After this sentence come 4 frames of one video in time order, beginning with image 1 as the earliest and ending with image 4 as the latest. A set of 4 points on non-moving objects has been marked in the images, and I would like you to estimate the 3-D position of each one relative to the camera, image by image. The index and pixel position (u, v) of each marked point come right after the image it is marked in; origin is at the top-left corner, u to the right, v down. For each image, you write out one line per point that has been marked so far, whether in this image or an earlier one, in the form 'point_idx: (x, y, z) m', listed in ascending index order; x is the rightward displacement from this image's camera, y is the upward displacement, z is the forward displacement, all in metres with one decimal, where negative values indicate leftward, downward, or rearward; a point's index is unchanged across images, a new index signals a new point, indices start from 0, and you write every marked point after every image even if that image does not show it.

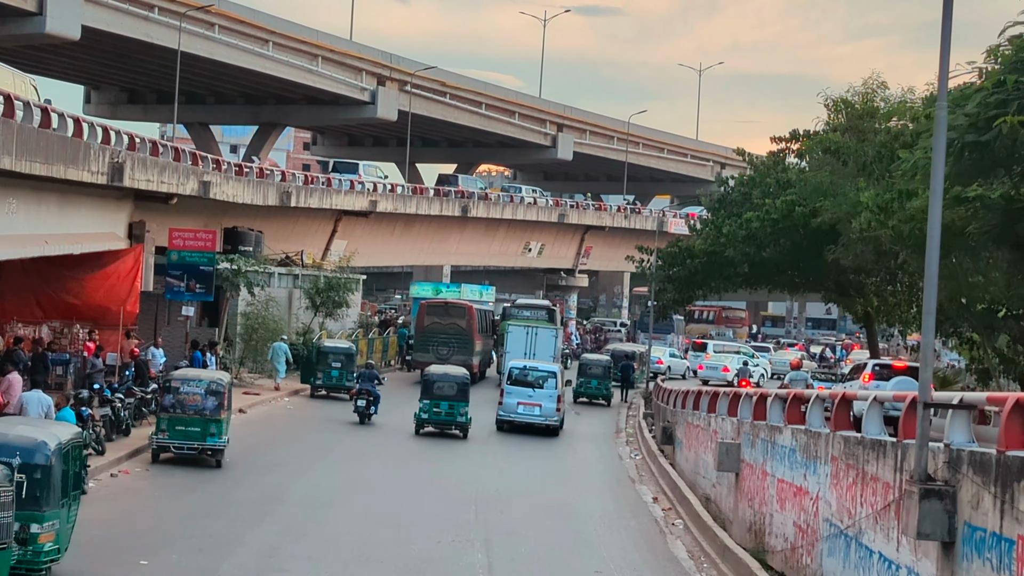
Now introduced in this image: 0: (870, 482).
0: (+1.9, -1.1, +11.0) m
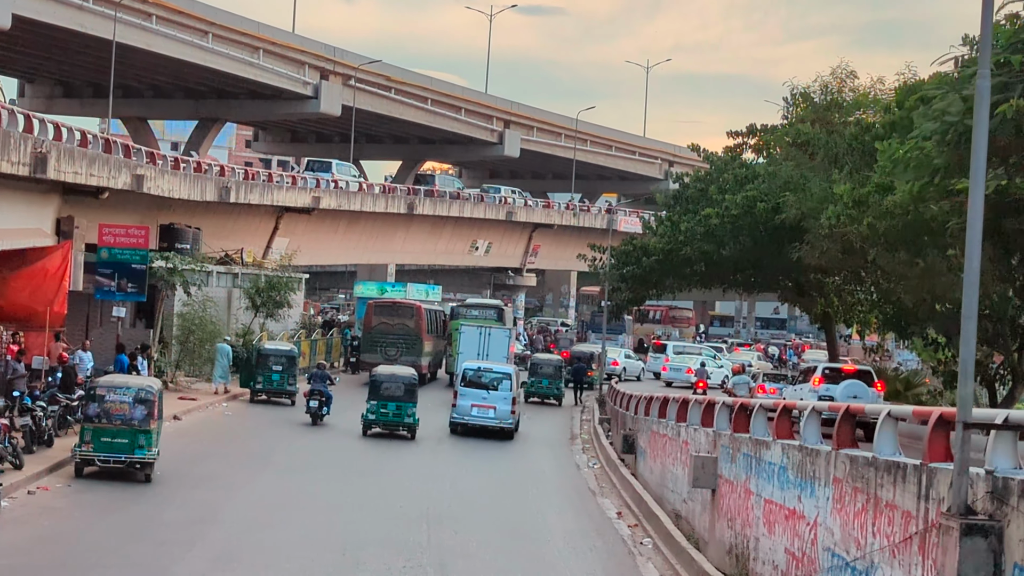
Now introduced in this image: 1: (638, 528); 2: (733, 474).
0: (+1.8, -1.1, +9.7) m
1: (+1.1, -2.1, +17.7) m
2: (+1.5, -1.3, +14.3) m
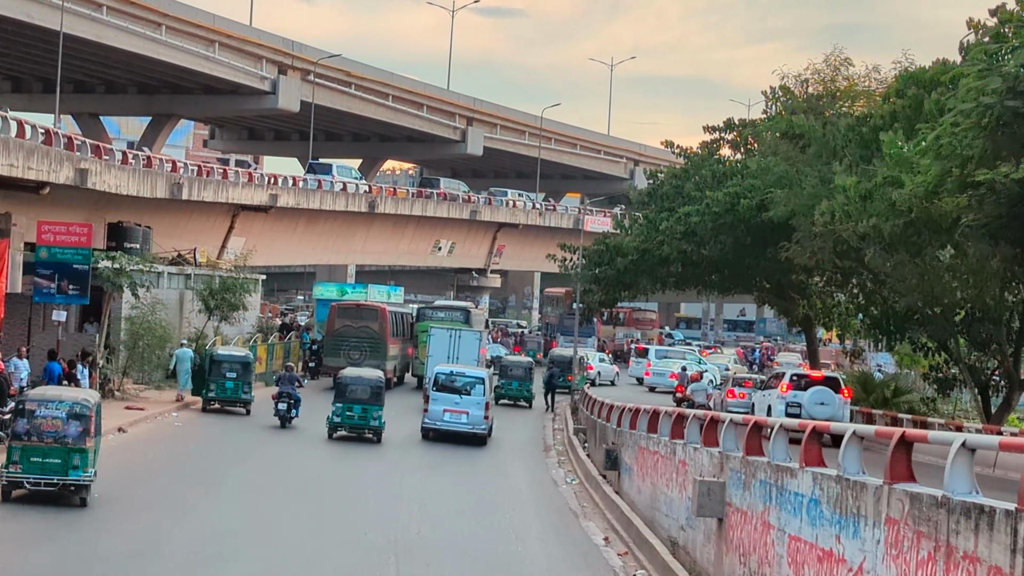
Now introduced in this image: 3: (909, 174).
0: (+1.7, -1.1, +7.9) m
1: (+0.9, -2.1, +16.0) m
2: (+1.4, -1.3, +12.5) m
3: (+3.8, +1.1, +19.7) m
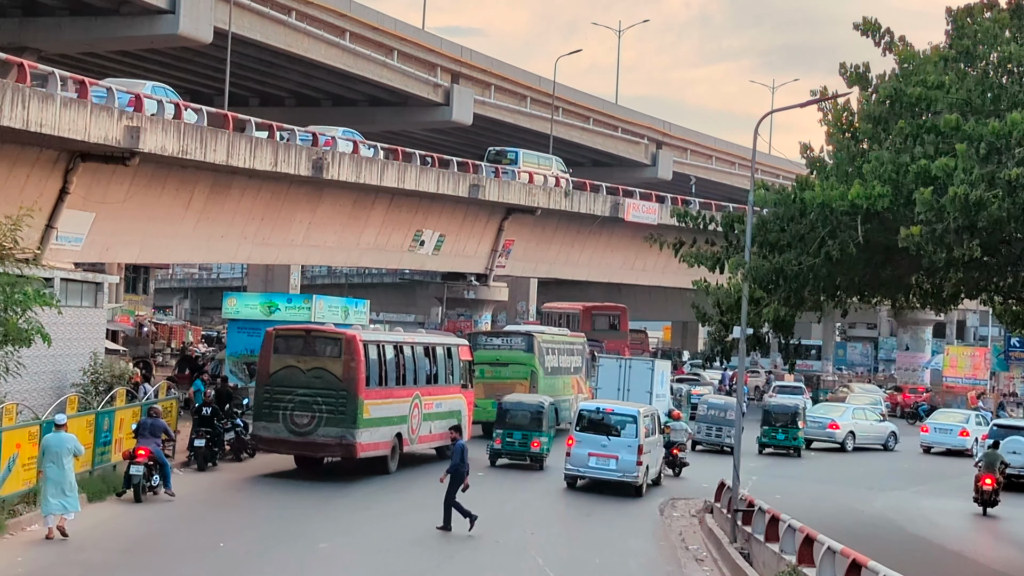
0: (+3.1, -0.9, -10.7) m
1: (+2.1, -2.0, -2.7) m
2: (+2.7, -1.2, -6.1) m
3: (+4.9, +1.2, +1.2) m
